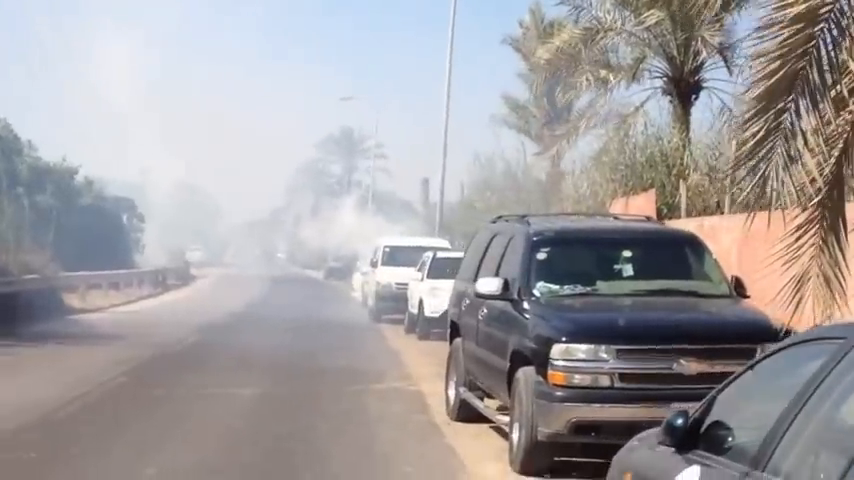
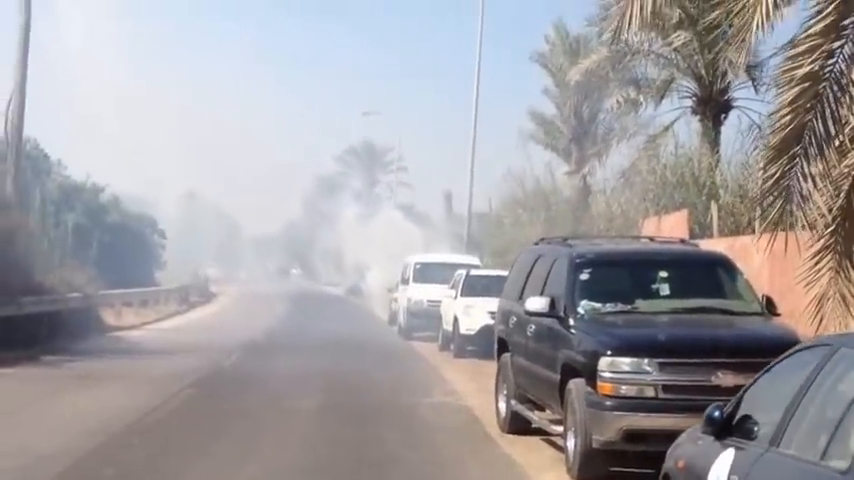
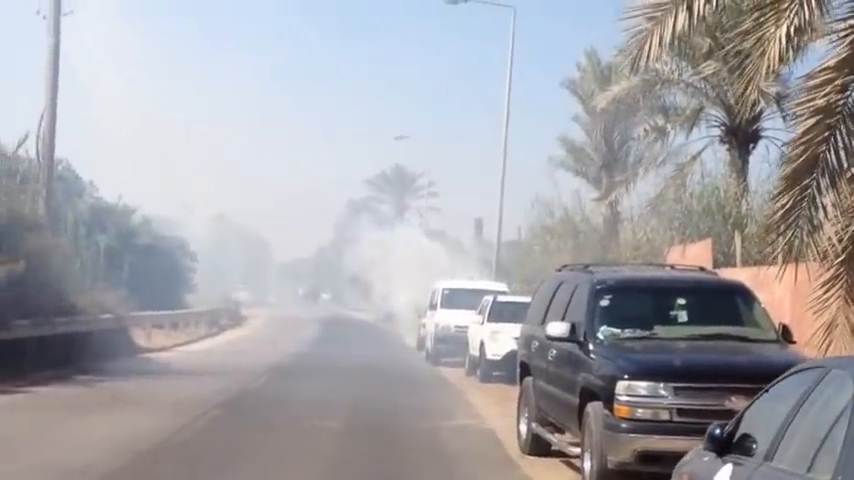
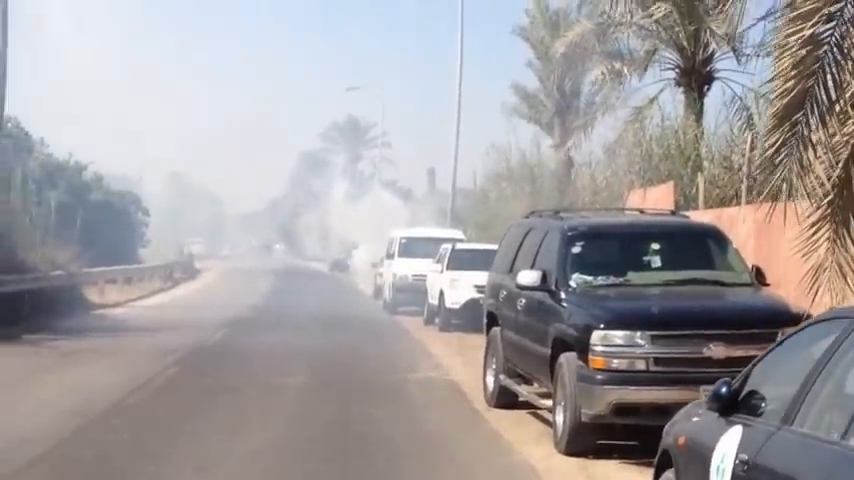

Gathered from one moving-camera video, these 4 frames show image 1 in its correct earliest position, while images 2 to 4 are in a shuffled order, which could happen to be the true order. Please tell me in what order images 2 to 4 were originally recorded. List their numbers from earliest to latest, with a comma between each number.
4, 2, 3
